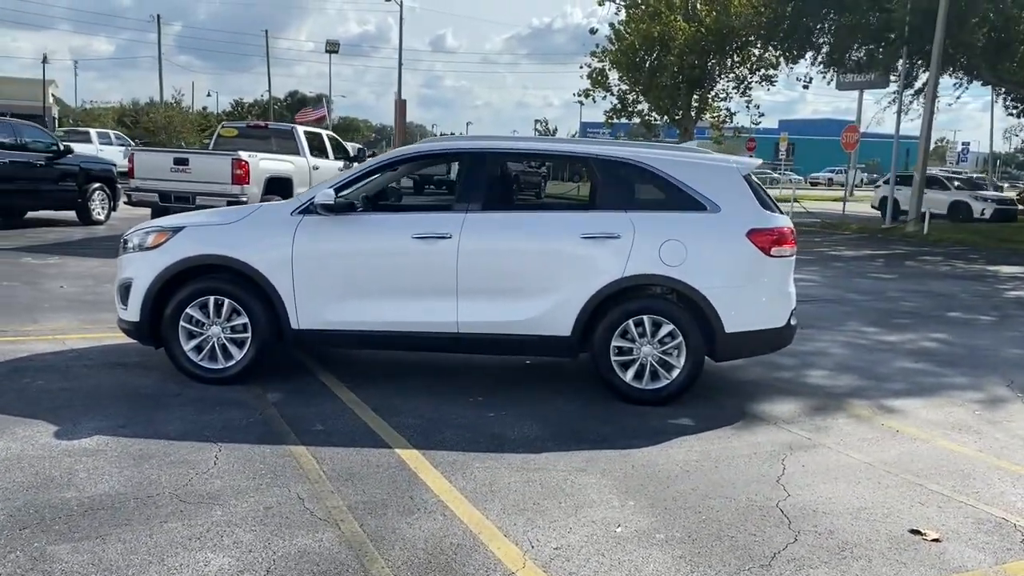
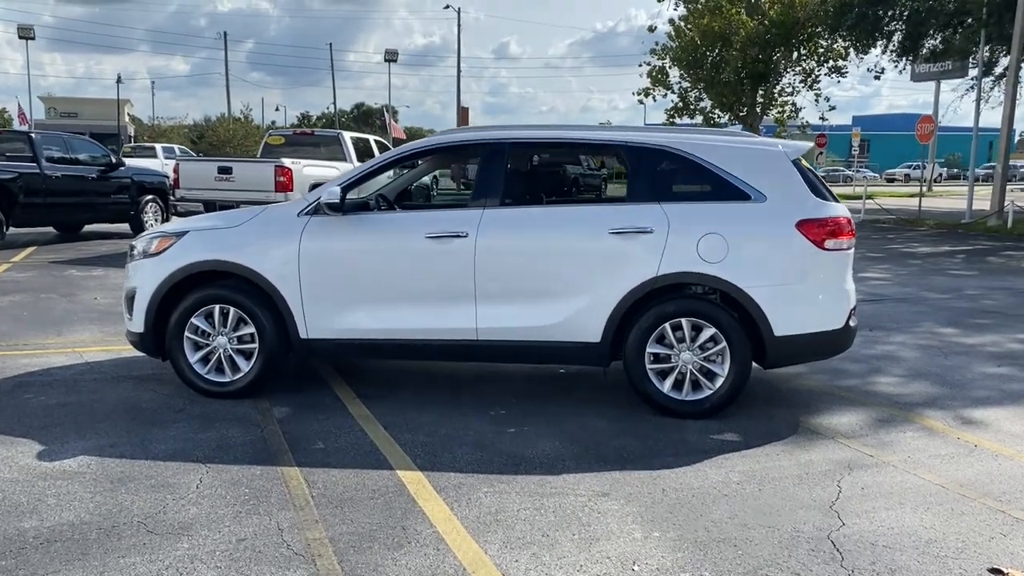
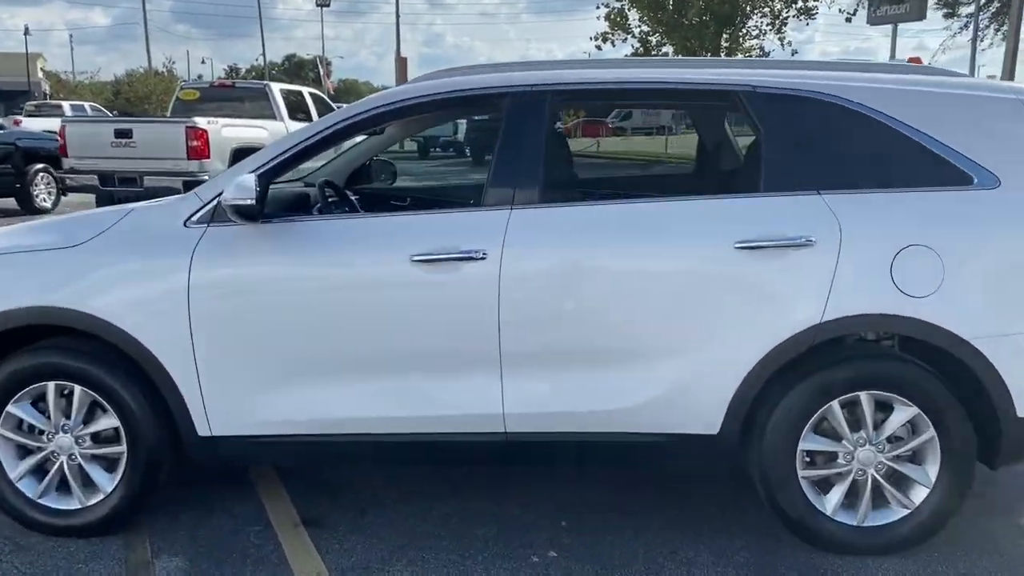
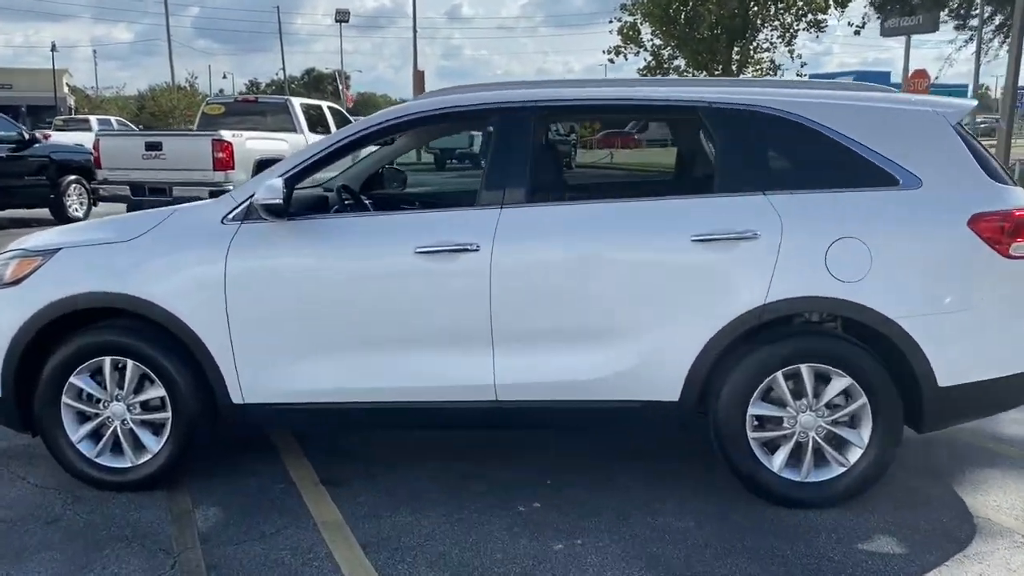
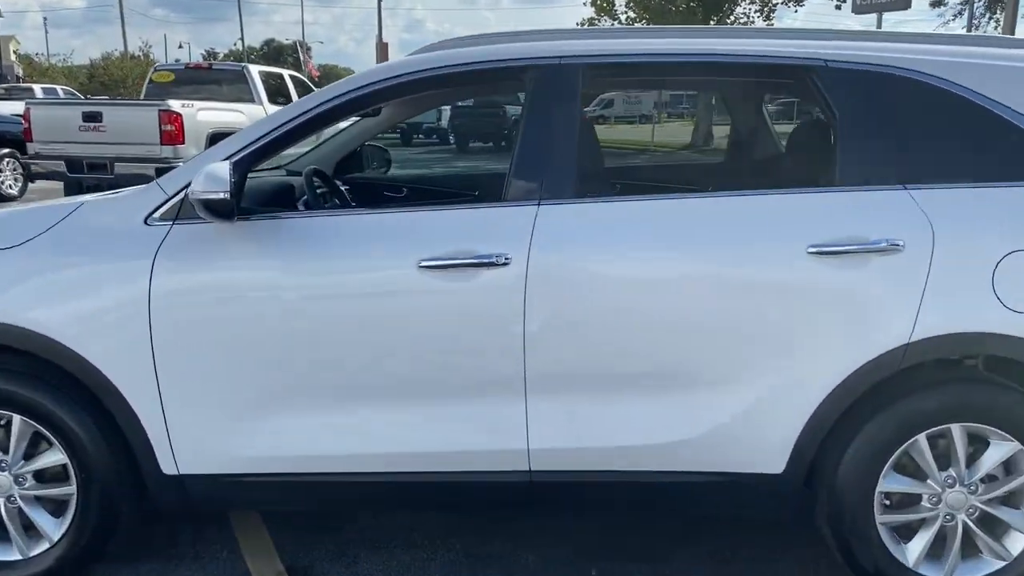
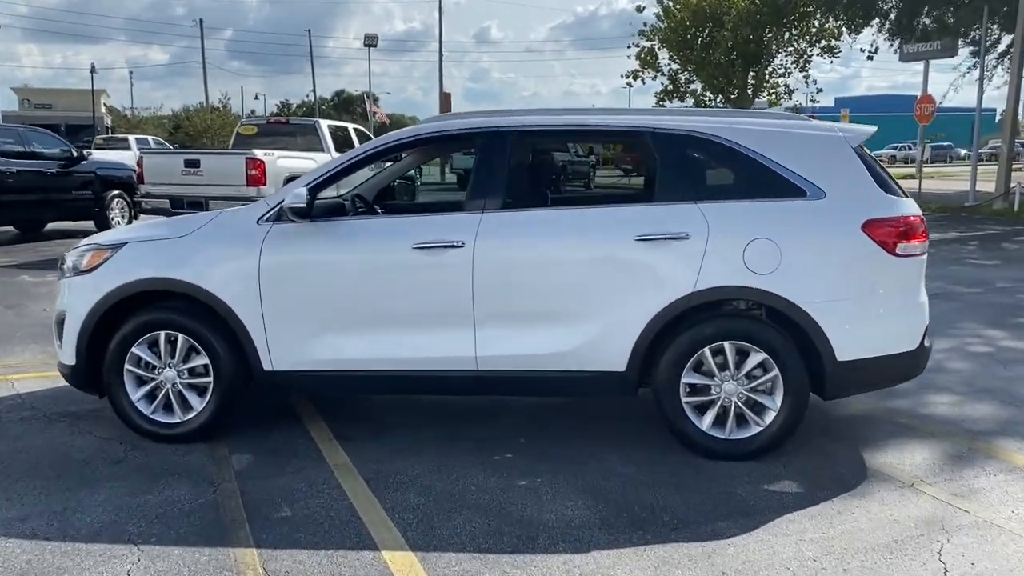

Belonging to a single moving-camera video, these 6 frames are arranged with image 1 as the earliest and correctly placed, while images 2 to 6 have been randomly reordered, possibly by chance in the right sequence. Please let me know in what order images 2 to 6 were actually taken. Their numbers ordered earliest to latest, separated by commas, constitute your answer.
2, 6, 4, 3, 5
